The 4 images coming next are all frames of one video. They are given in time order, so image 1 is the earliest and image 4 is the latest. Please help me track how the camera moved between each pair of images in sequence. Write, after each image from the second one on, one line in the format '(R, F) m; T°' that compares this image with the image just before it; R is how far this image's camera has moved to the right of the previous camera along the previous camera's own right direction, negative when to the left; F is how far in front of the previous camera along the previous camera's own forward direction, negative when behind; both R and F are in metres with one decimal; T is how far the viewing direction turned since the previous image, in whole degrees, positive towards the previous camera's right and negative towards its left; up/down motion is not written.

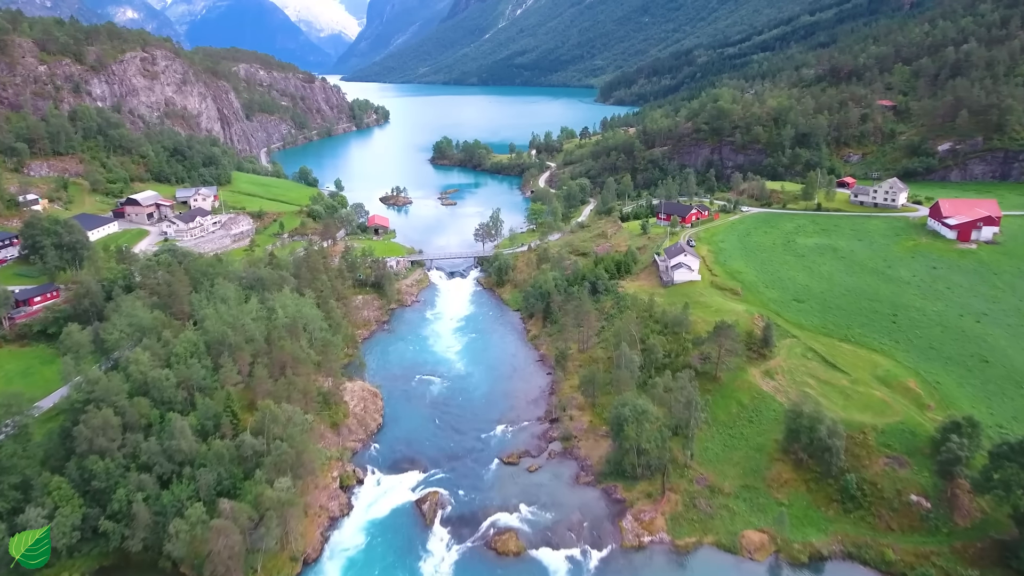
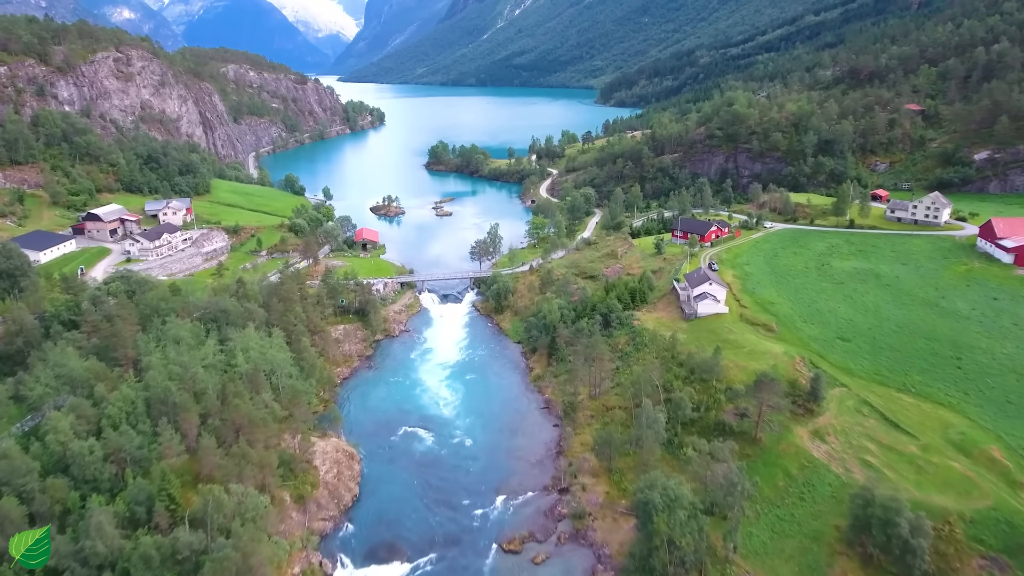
(-0.1, +6.5) m; 0°
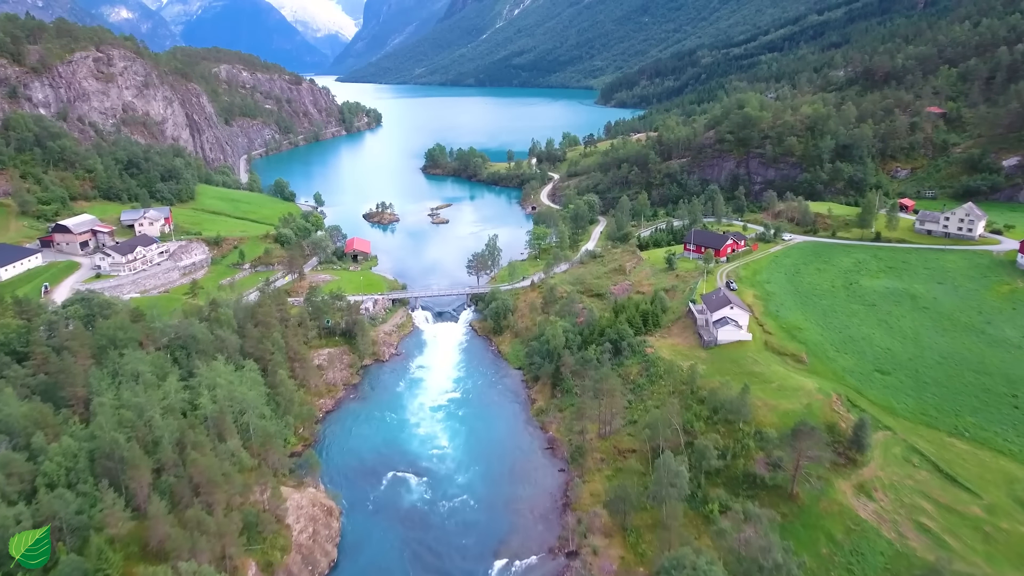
(-0.1, +4.3) m; 0°
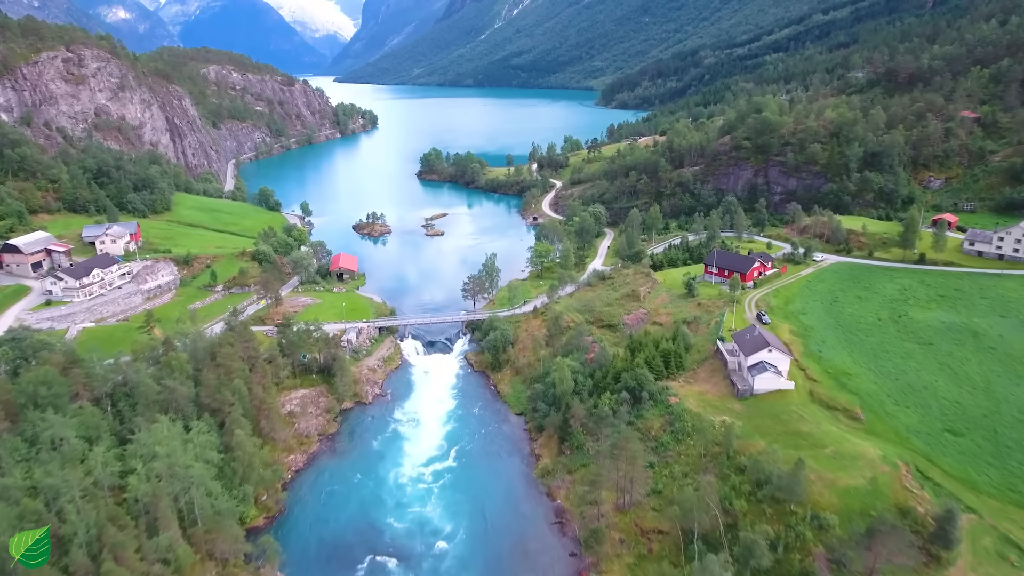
(-0.1, +6.0) m; 0°
